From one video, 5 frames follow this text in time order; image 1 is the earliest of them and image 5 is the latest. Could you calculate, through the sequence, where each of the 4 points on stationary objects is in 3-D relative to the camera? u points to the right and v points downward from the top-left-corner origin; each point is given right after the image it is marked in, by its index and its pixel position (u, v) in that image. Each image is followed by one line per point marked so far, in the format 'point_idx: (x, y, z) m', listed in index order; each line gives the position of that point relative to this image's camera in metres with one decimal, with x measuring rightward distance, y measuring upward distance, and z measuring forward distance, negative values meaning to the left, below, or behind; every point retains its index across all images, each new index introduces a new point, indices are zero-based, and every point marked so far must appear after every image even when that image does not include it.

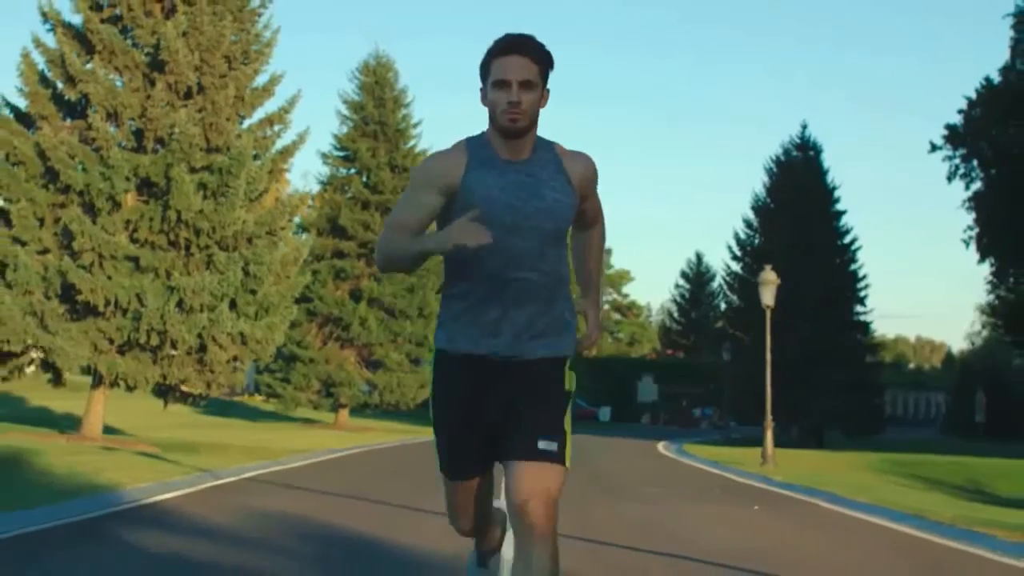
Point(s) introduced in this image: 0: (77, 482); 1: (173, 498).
0: (-5.3, -2.4, +16.9) m
1: (-3.5, -2.2, +14.5) m
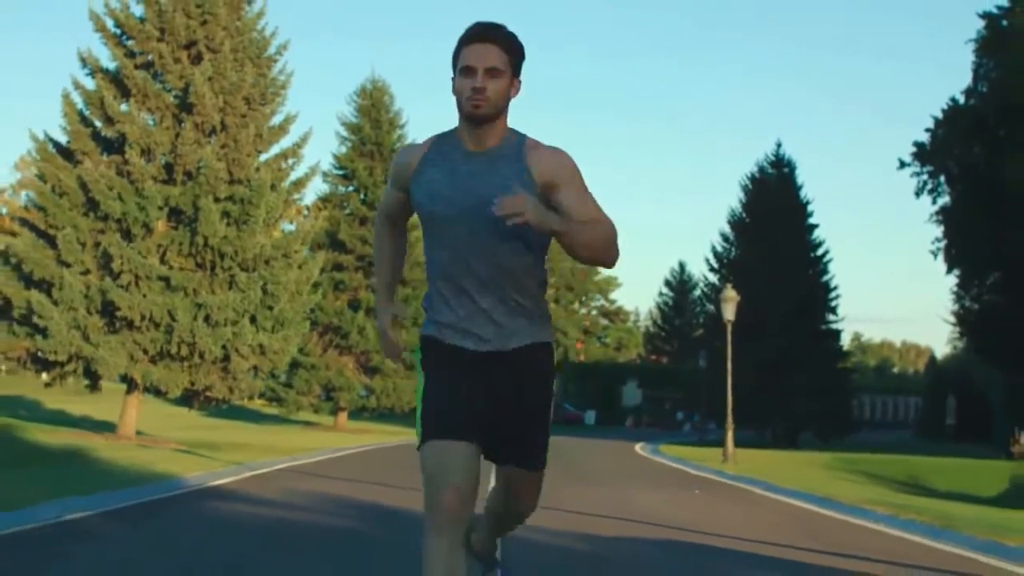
0: (-5.5, -2.8, +20.4) m
1: (-3.7, -2.6, +18.1) m
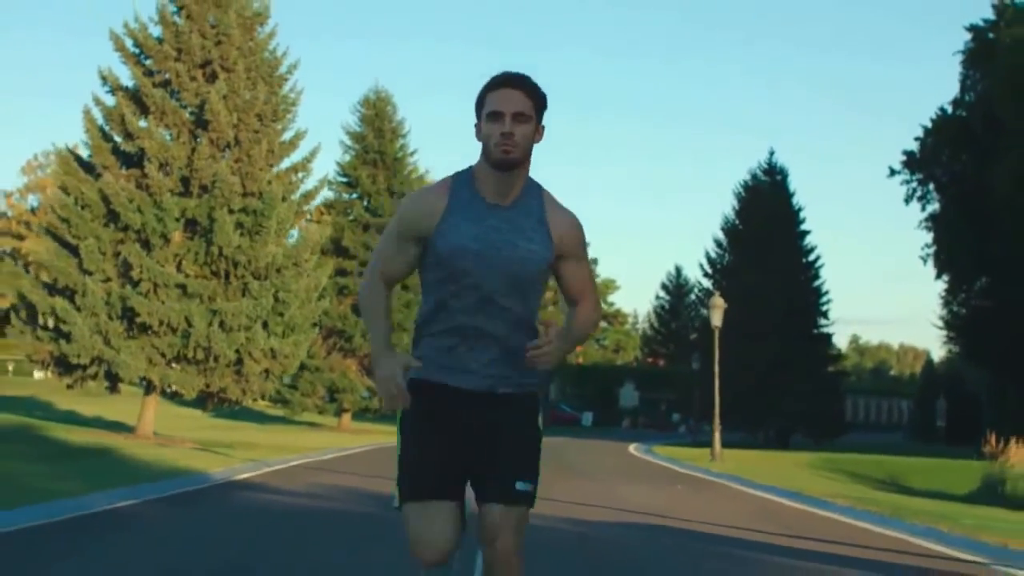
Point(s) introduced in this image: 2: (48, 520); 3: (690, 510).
0: (-5.6, -2.9, +22.2) m
1: (-3.7, -2.7, +19.8) m
2: (-4.9, -2.5, +14.3) m
3: (+2.3, -2.9, +17.6) m
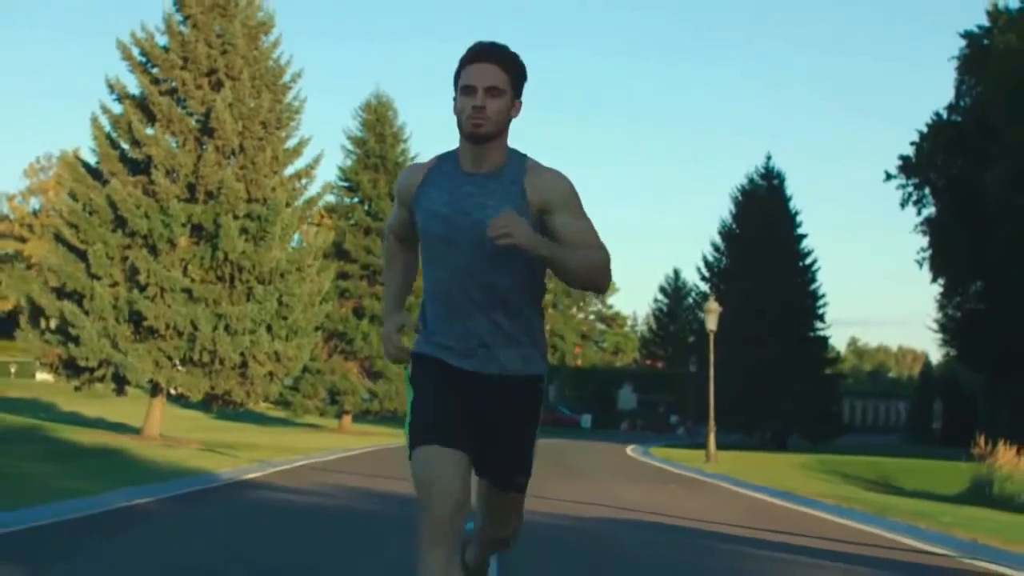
0: (-5.6, -3.0, +22.9) m
1: (-3.7, -2.8, +20.5) m
2: (-4.9, -2.5, +15.0) m
3: (+2.3, -3.0, +18.3) m
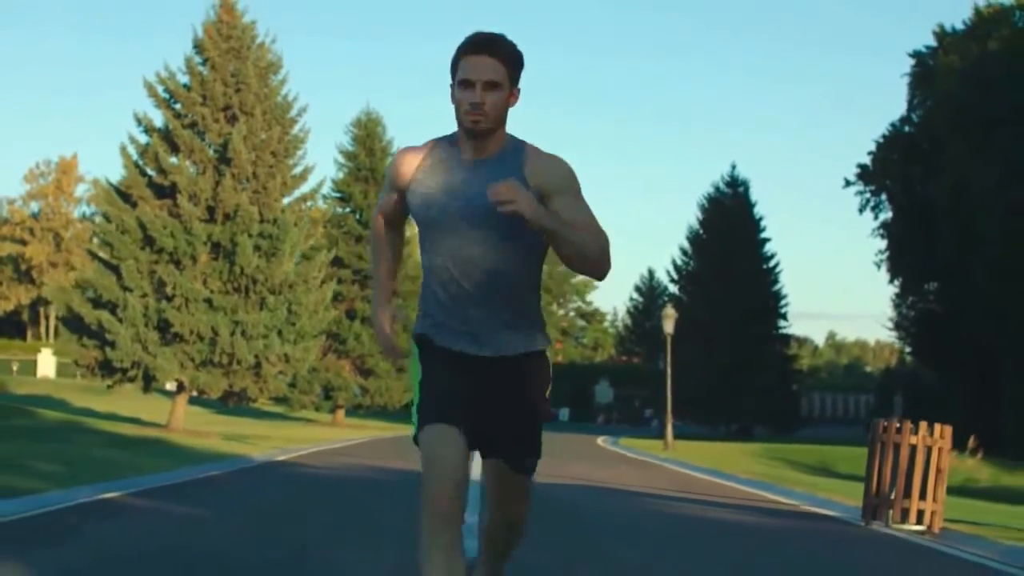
0: (-6.0, -3.3, +27.6) m
1: (-4.1, -3.2, +25.2) m
2: (-5.2, -2.9, +19.7) m
3: (+1.9, -3.3, +23.1) m
